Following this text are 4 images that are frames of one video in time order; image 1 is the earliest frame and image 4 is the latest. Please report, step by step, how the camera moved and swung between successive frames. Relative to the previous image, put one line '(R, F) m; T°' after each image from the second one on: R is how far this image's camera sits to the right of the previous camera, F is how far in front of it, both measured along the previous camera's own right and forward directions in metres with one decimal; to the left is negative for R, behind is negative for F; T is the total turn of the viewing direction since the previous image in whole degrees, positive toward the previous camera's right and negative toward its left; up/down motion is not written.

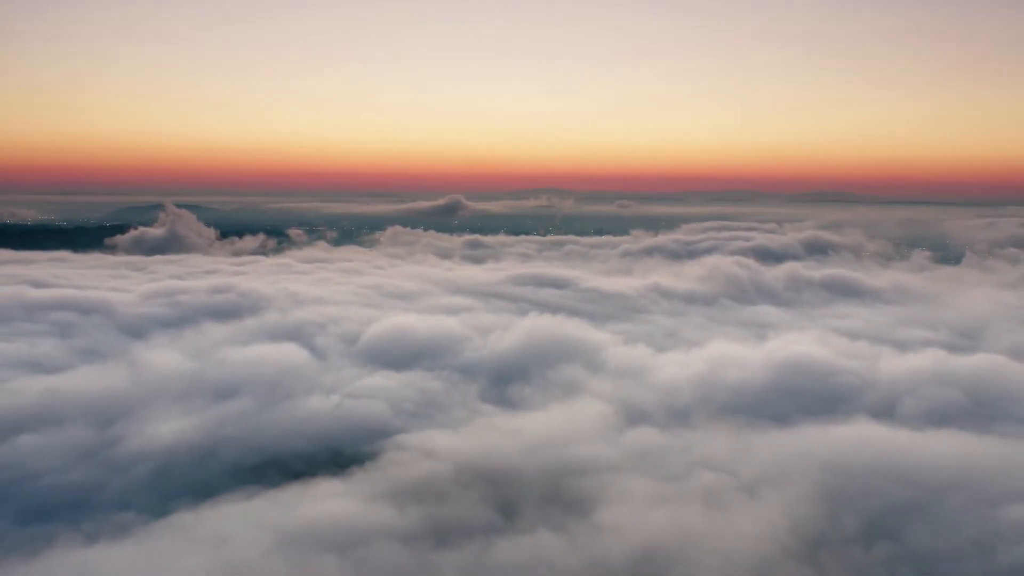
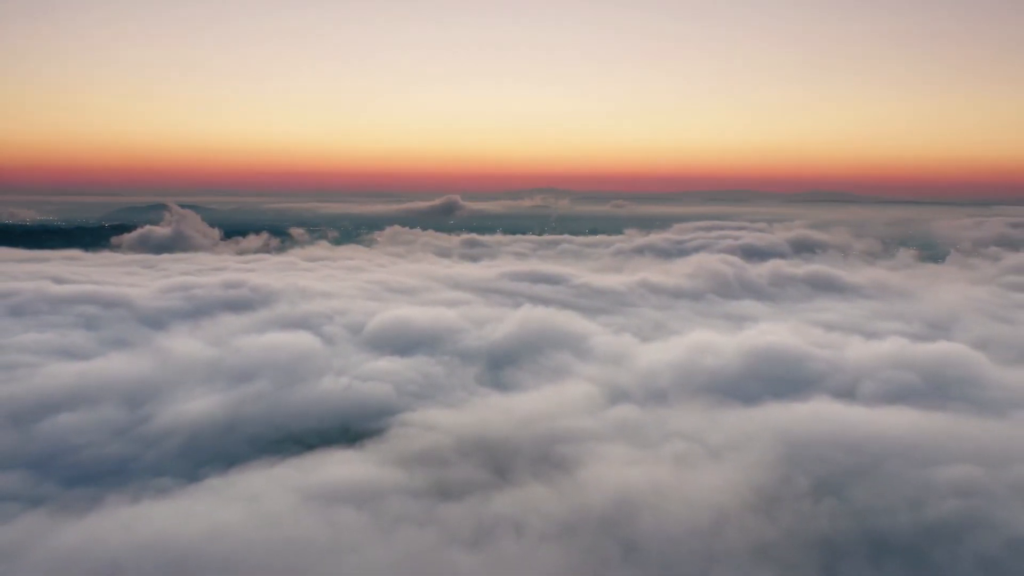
(+0.3, -5.0) m; 0°
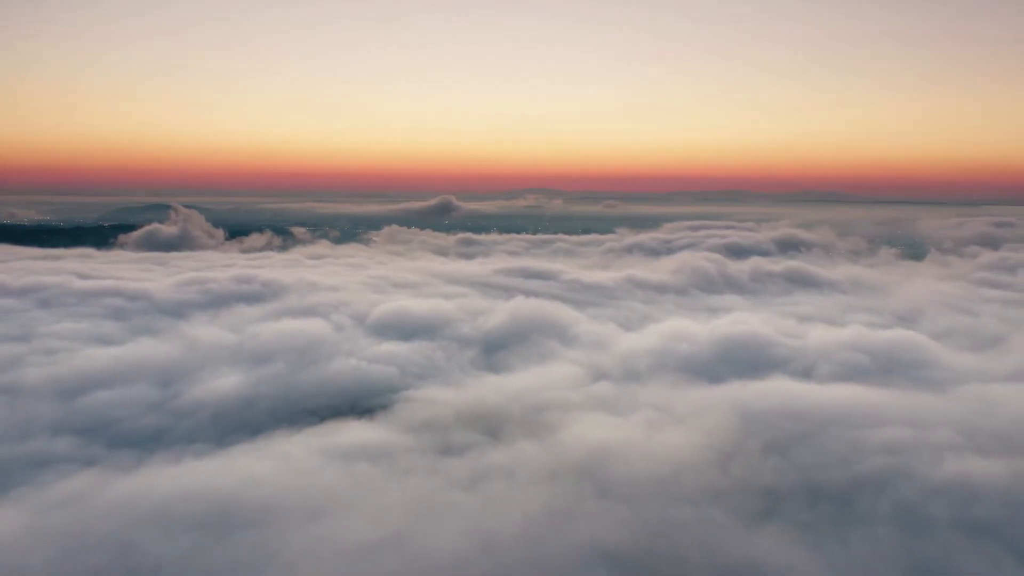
(+0.3, -6.4) m; +1°
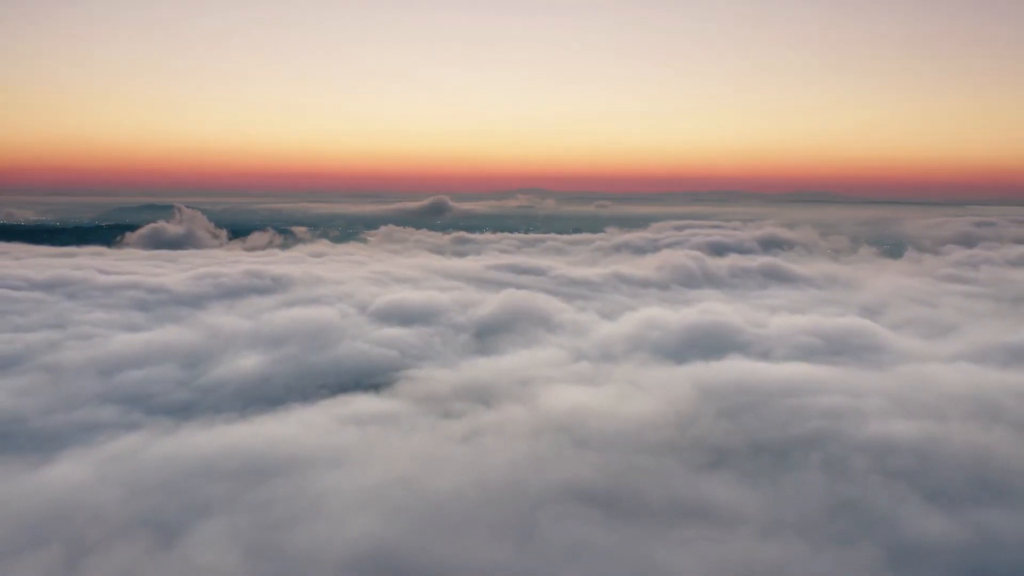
(+0.6, -7.3) m; +1°
